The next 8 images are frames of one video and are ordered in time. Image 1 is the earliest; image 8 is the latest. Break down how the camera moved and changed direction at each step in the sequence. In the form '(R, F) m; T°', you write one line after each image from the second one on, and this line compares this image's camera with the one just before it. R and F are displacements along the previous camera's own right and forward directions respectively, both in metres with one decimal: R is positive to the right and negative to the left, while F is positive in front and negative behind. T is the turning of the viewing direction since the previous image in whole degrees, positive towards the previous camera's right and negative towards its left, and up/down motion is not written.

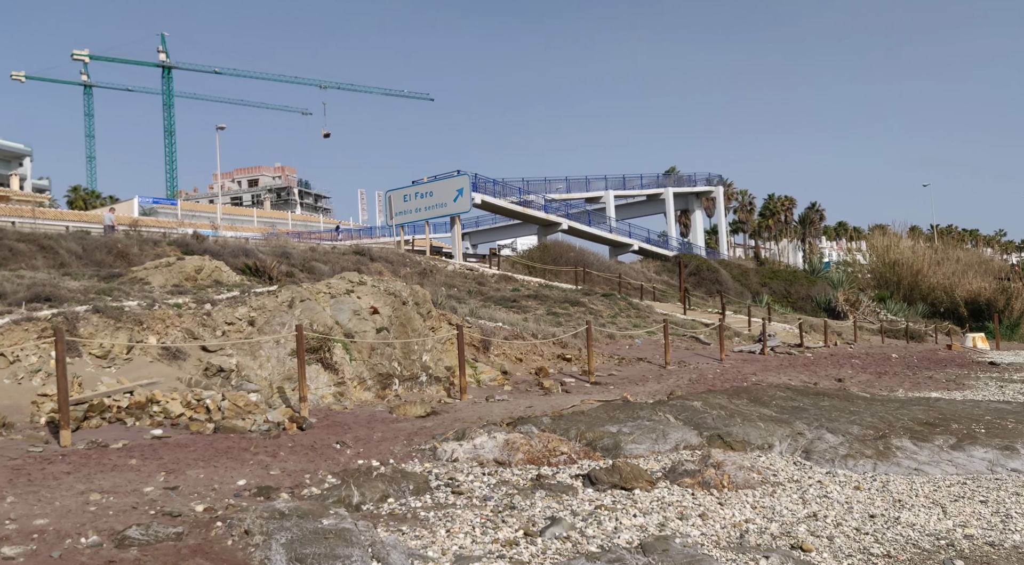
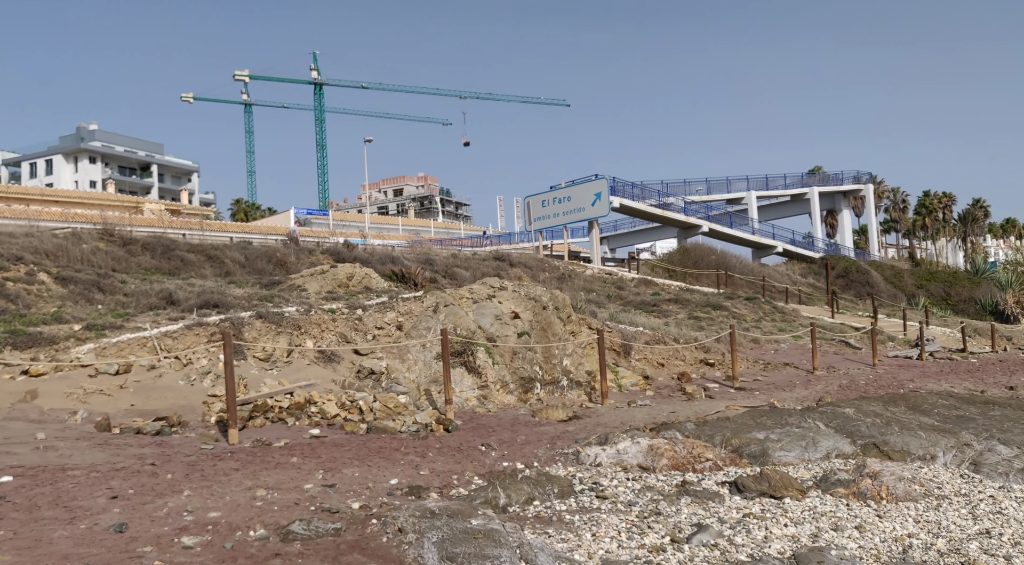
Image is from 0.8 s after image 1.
(-0.5, -0.1) m; -8°
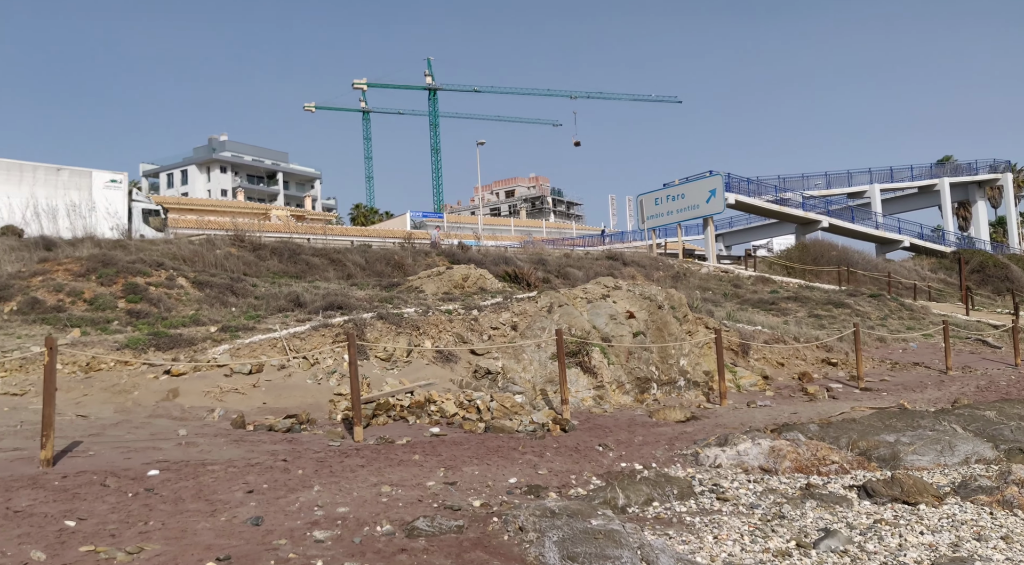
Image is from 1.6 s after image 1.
(-0.4, 0.0) m; -6°
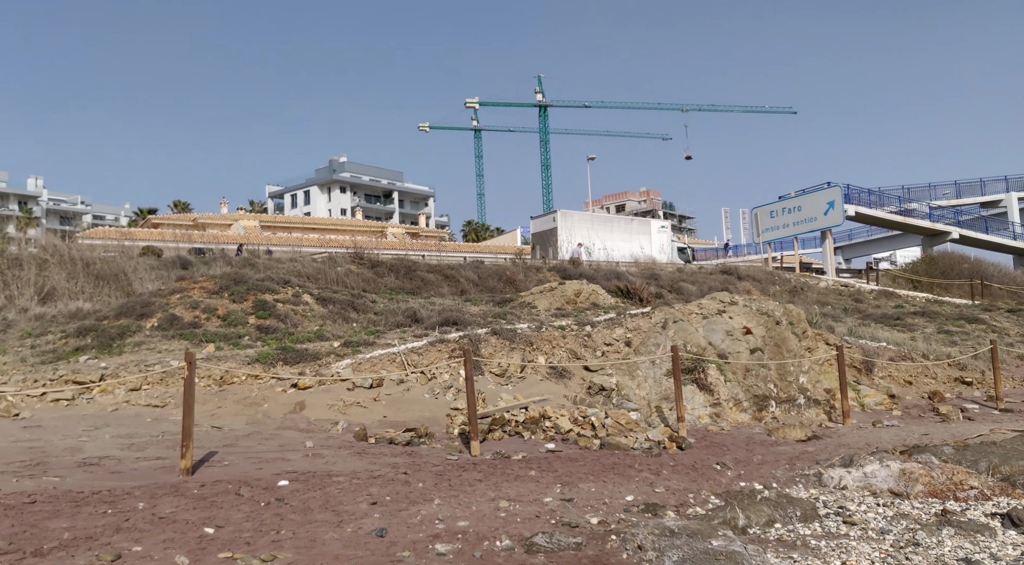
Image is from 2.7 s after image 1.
(-0.4, -0.1) m; -6°
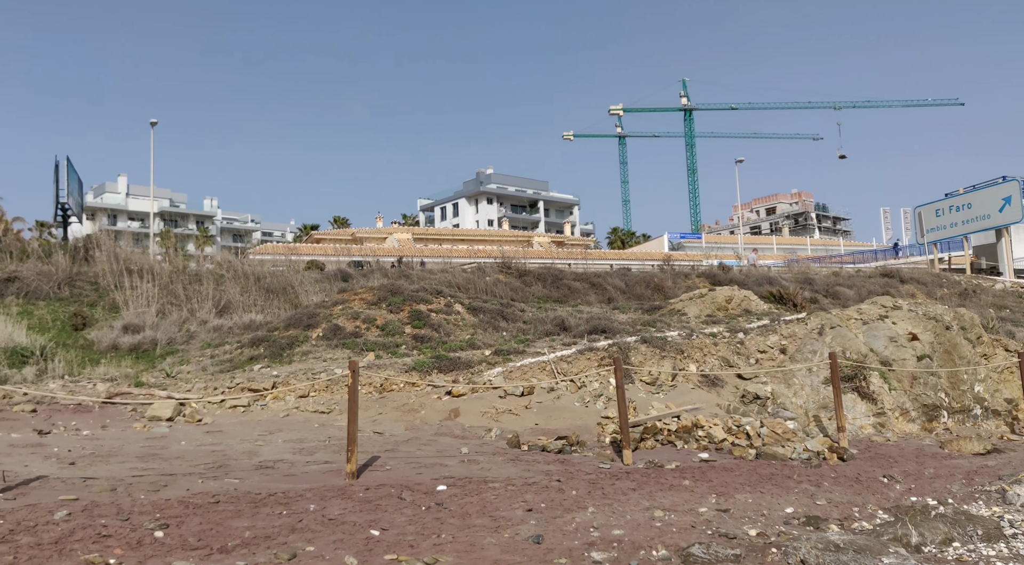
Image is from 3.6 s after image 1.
(-0.4, -0.1) m; -8°
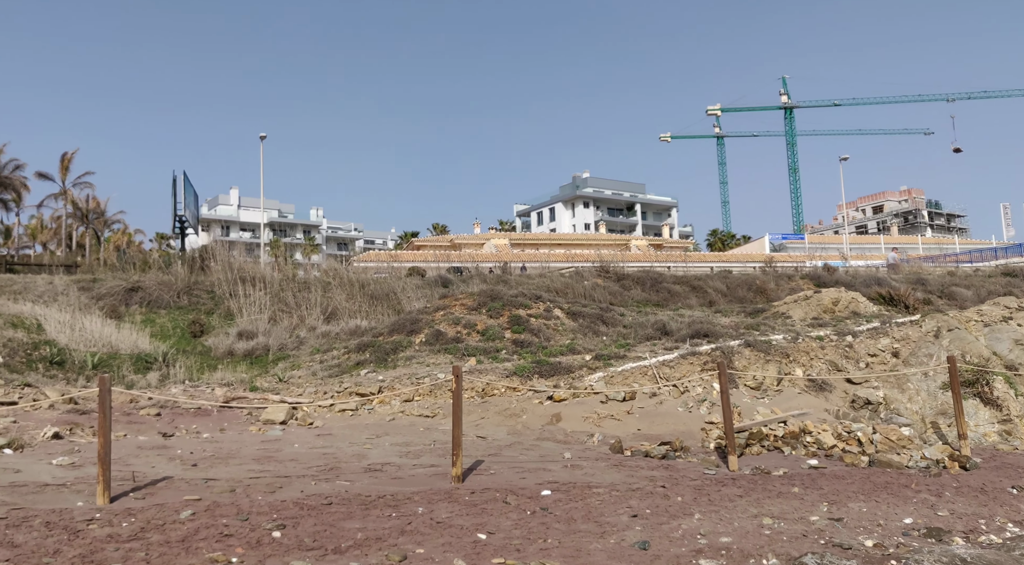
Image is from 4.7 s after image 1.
(-0.4, 0.0) m; -5°
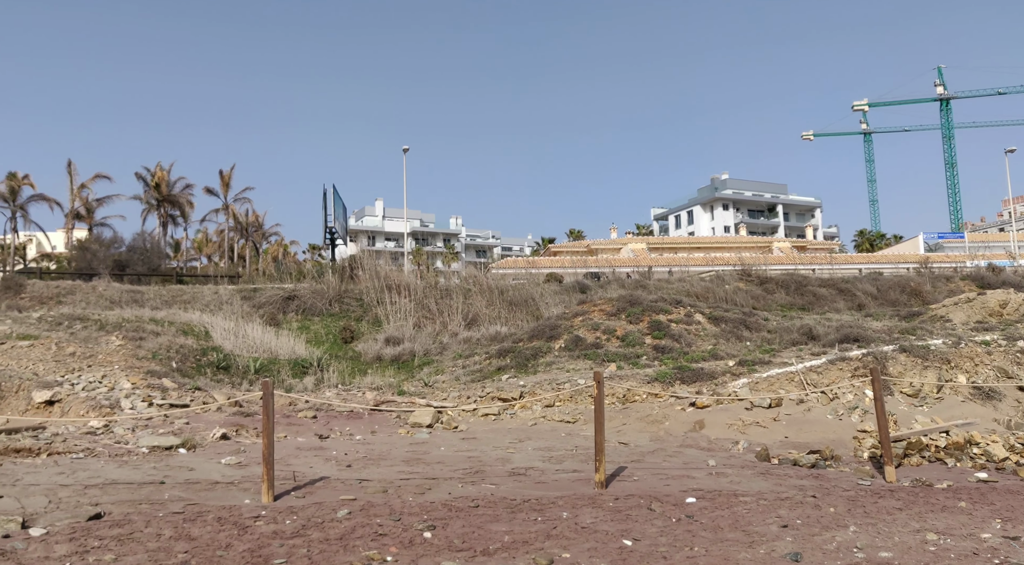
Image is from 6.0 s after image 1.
(-0.4, -0.1) m; -8°
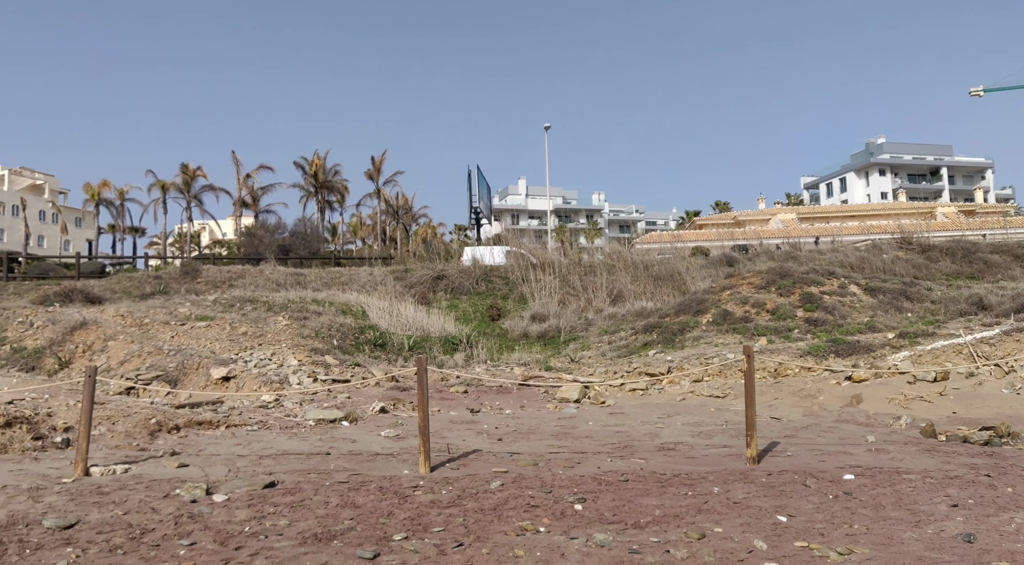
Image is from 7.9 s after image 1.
(-0.2, -0.1) m; -9°
